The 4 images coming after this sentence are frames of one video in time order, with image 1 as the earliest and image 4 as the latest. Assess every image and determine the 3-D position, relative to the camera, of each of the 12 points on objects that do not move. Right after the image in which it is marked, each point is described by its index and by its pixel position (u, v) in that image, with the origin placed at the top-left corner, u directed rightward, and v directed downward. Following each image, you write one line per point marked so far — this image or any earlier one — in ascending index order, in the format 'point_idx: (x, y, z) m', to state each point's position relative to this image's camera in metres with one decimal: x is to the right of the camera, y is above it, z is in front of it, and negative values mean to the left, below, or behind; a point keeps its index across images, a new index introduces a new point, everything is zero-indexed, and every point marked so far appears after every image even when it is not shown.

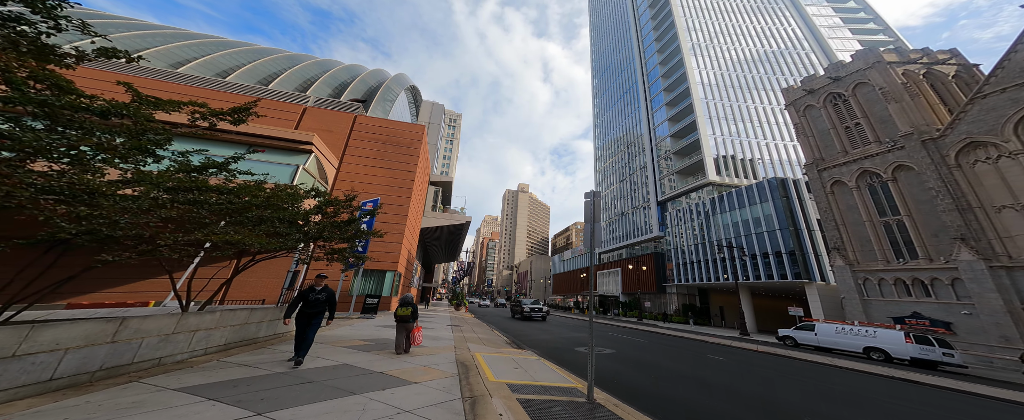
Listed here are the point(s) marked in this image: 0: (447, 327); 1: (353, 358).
0: (-3.6, -6.5, +16.2) m
1: (-3.7, -3.4, +6.8) m
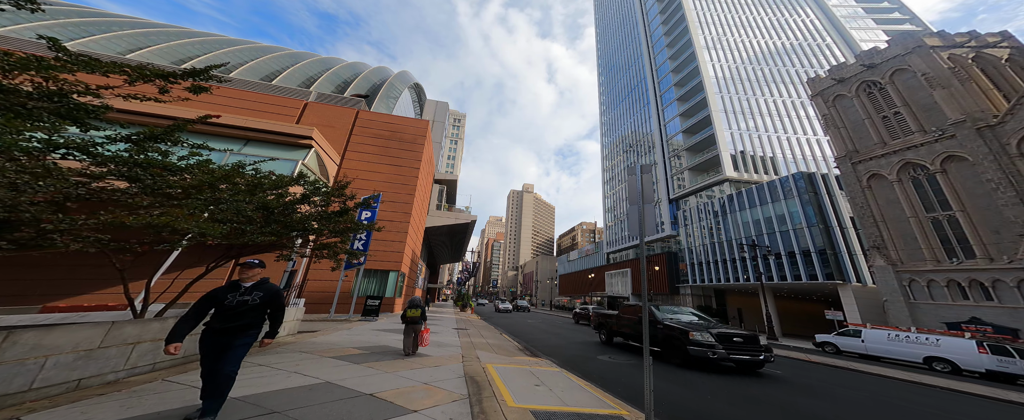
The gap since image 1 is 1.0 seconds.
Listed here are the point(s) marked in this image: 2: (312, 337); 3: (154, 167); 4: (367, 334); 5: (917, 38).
0: (-3.1, -6.2, +15.0) m
1: (-3.3, -3.1, +5.6) m
2: (-6.7, -4.2, +9.7) m
3: (-6.0, +0.7, +4.9) m
4: (-5.9, -5.0, +11.8) m
5: (+27.1, +11.6, +19.5) m
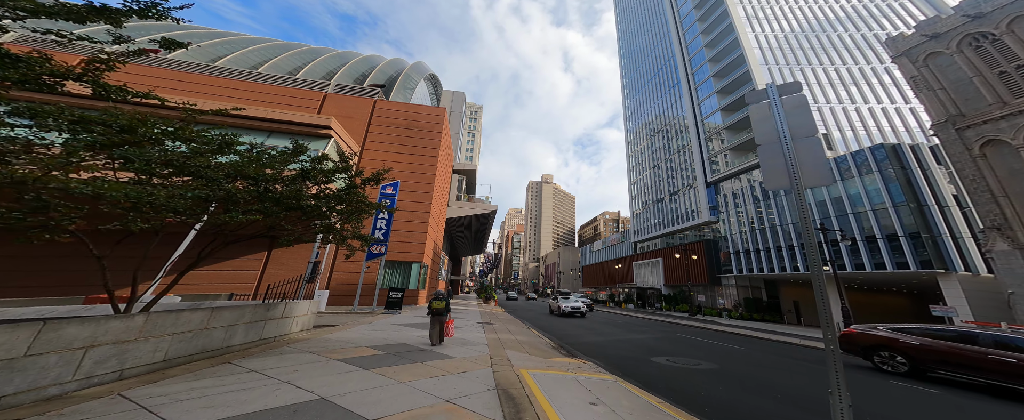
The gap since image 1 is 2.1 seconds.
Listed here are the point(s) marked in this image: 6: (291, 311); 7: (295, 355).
0: (-1.6, -5.5, +13.9) m
1: (-2.5, -2.7, +4.4) m
2: (-5.6, -3.7, +8.8) m
3: (-5.4, +1.1, +3.8) m
4: (-4.6, -4.4, +10.8) m
5: (+28.4, +13.1, +15.8) m
6: (-5.7, -2.6, +7.5) m
7: (-4.4, -2.9, +5.9) m
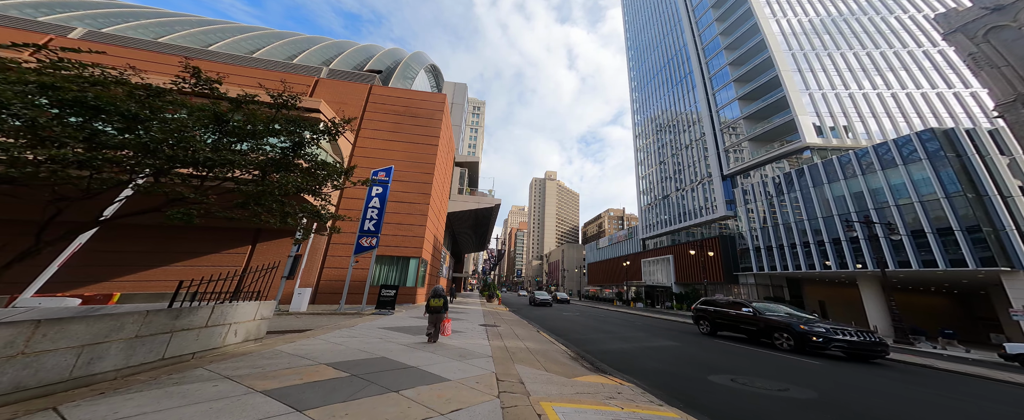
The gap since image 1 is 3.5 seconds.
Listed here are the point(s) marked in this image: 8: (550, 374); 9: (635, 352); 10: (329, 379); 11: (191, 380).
0: (-1.3, -4.9, +11.9) m
1: (-2.3, -2.1, +2.4) m
2: (-5.3, -3.1, +6.8) m
3: (-5.1, +1.7, +1.8) m
4: (-4.3, -3.8, +8.9) m
5: (+28.8, +13.7, +13.4) m
6: (-5.4, -2.0, +5.5) m
7: (-4.1, -2.3, +3.9) m
8: (+0.9, -3.8, +6.8) m
9: (+3.9, -4.6, +9.6) m
10: (-2.9, -2.7, +4.7) m
11: (-4.4, -2.3, +4.0) m
